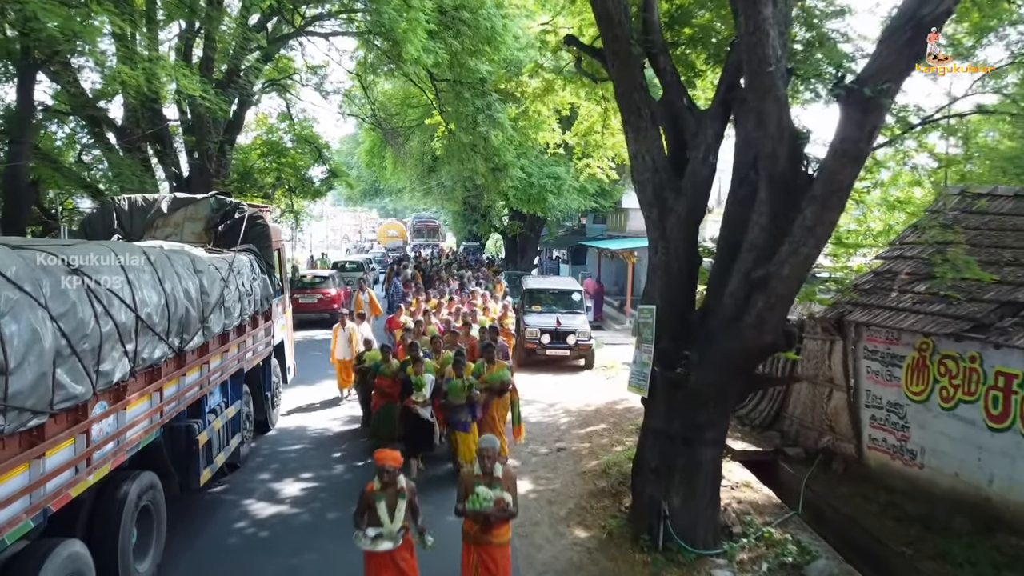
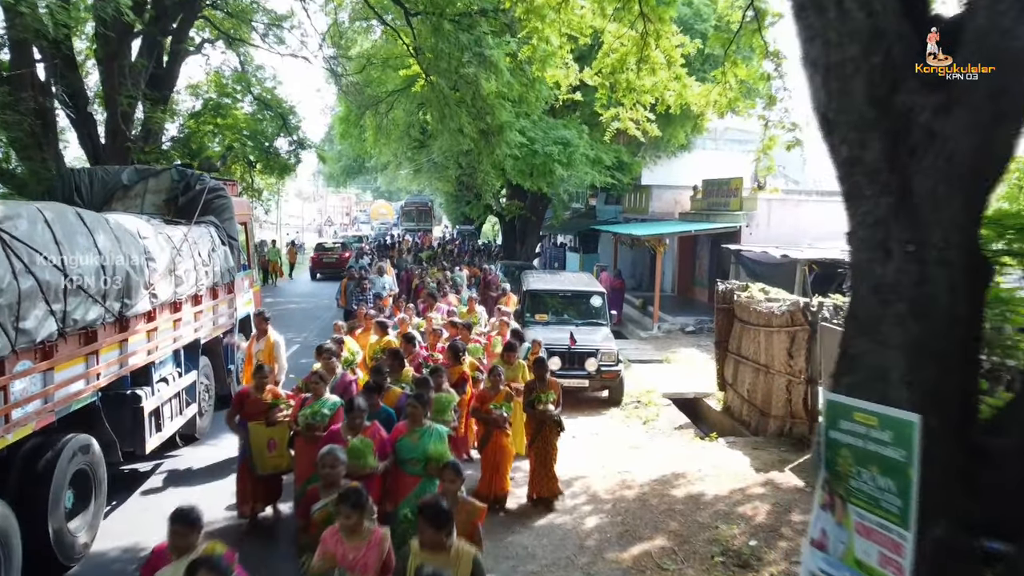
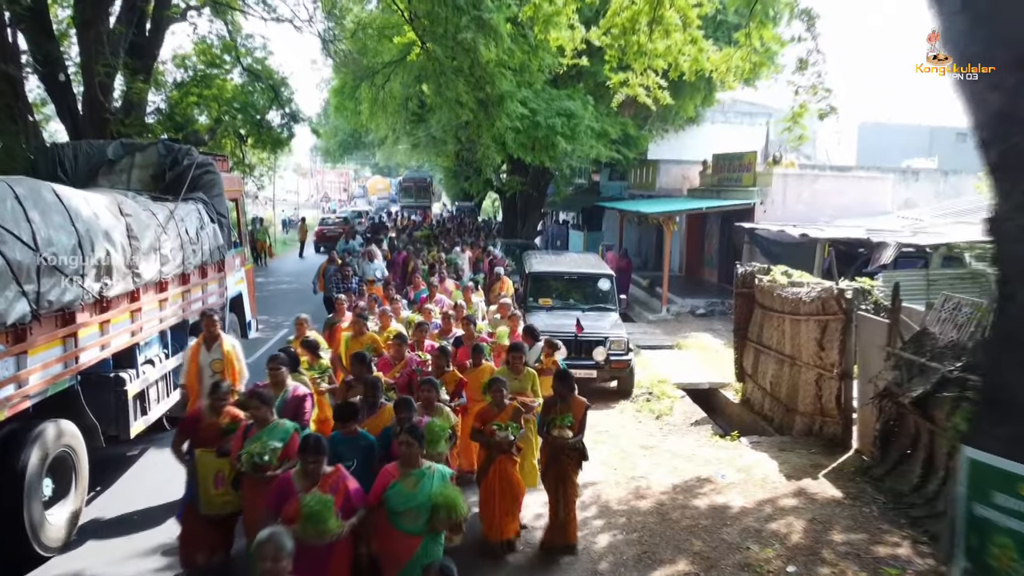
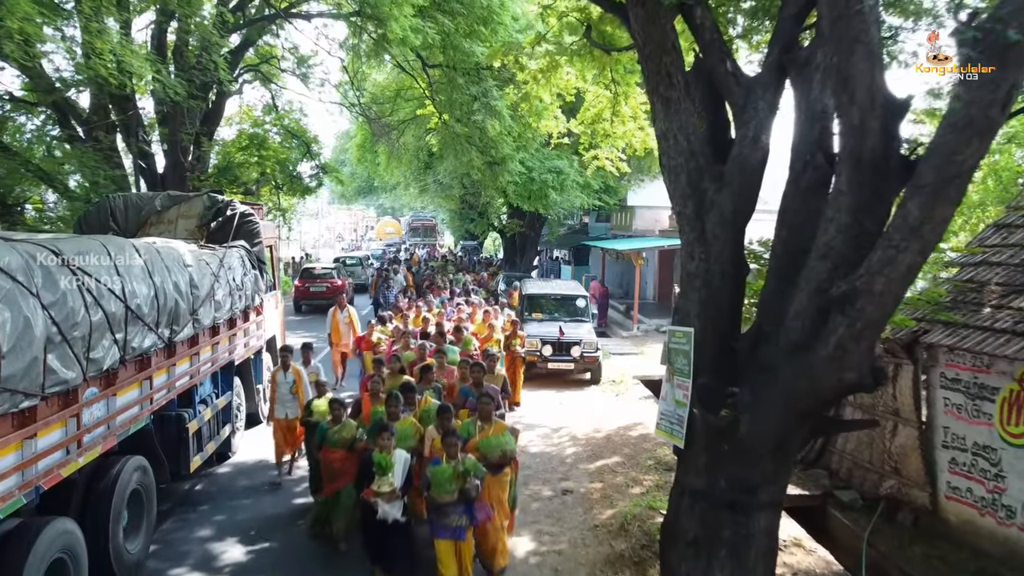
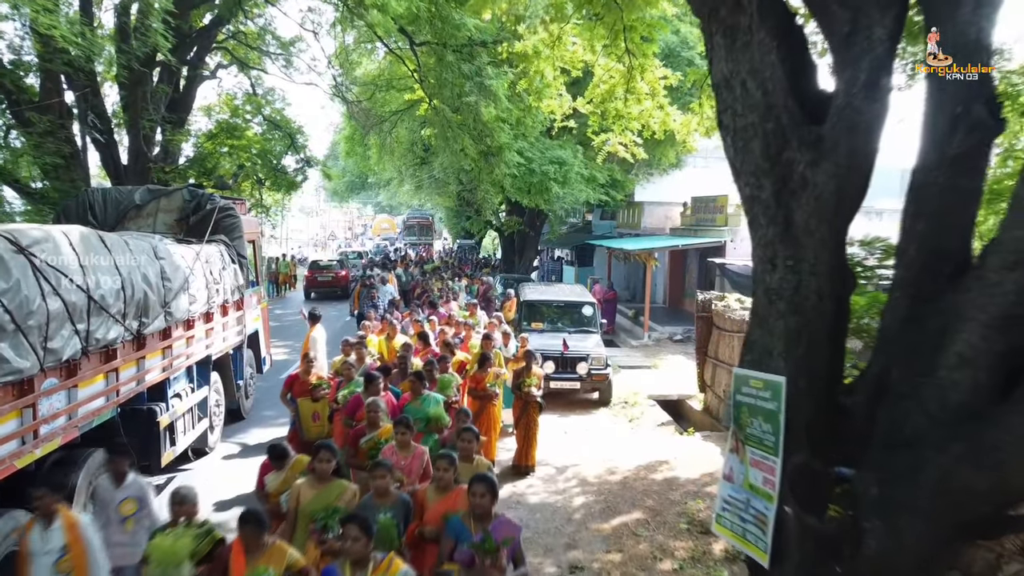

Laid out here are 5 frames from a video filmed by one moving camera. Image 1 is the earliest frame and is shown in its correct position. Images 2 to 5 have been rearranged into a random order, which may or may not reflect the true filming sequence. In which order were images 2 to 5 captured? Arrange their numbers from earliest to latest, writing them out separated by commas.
4, 5, 2, 3
